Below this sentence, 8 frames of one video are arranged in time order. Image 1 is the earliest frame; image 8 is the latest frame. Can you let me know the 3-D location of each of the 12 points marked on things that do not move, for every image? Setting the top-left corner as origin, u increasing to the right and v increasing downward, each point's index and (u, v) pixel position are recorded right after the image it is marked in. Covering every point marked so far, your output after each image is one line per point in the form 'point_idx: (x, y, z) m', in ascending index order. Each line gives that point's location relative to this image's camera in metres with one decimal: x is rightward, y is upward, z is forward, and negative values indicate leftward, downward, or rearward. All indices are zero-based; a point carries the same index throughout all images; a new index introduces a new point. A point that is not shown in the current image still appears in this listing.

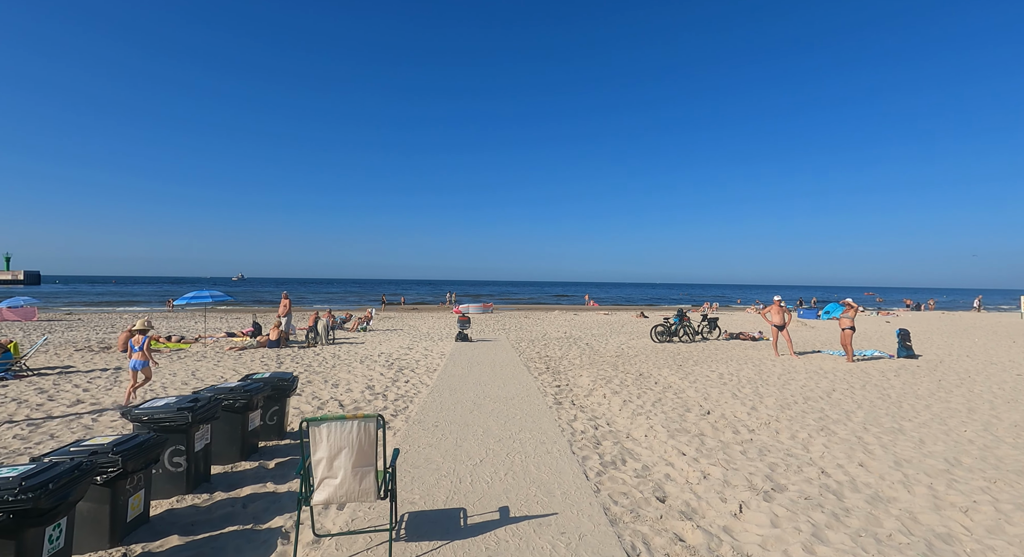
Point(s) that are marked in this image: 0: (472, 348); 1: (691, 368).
0: (-1.2, -2.0, +14.0) m
1: (+4.1, -2.1, +11.0) m
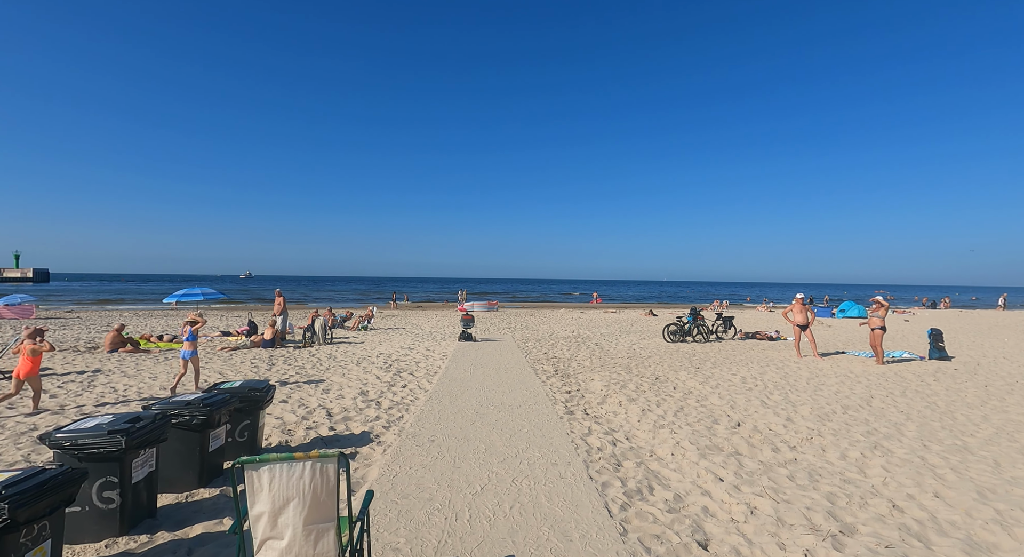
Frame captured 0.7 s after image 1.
0: (-1.0, -1.9, +13.3) m
1: (+4.2, -2.0, +10.2) m
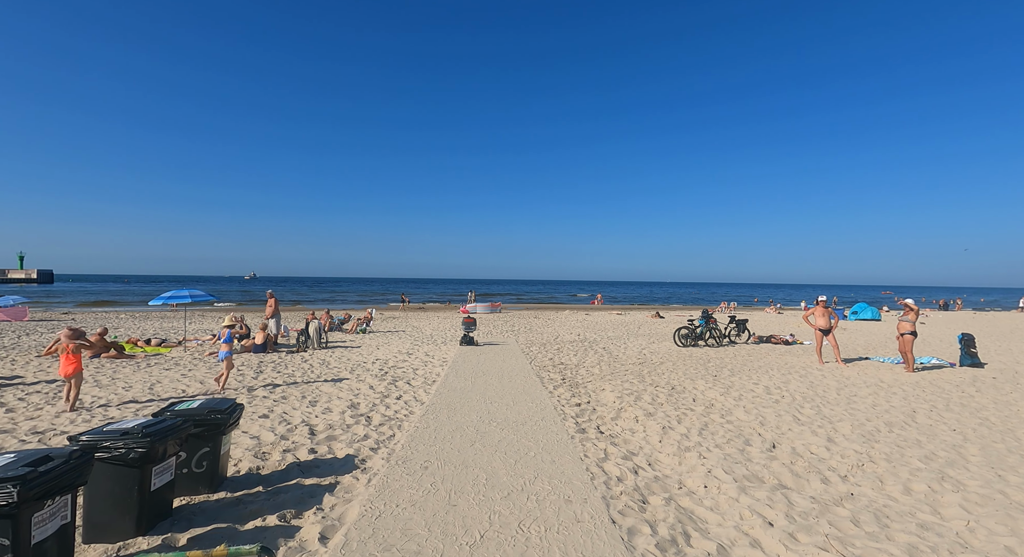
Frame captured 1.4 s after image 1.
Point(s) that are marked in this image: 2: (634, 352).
0: (-0.9, -2.0, +12.7) m
1: (+4.3, -2.0, +9.5) m
2: (+3.5, -2.1, +13.8) m
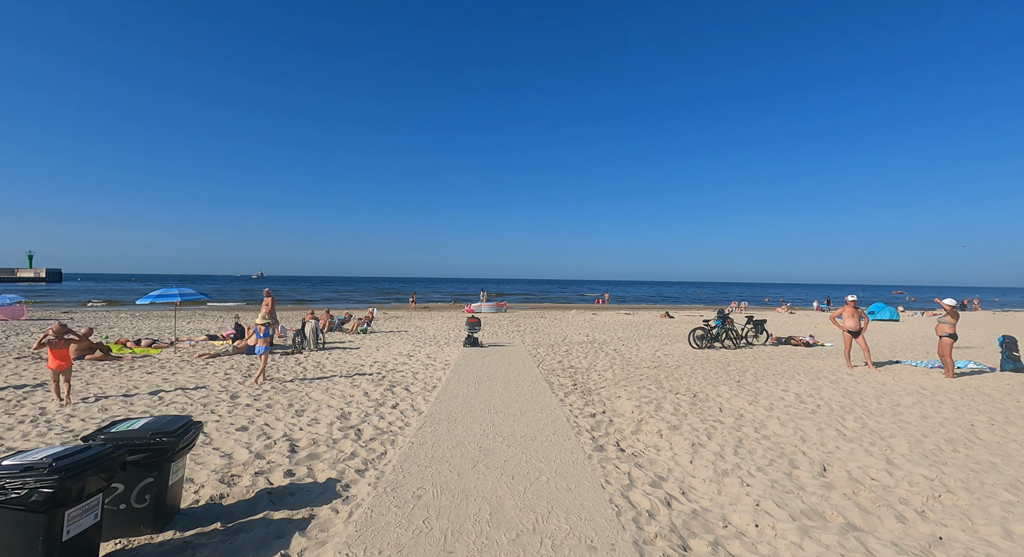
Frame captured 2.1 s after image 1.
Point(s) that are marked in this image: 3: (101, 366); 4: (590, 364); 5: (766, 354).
0: (-0.8, -1.9, +12.0) m
1: (+4.4, -2.0, +8.7) m
2: (+3.7, -2.1, +13.0) m
3: (-8.4, -1.8, +9.8) m
4: (+1.8, -2.0, +11.2) m
5: (+7.0, -2.1, +13.1) m
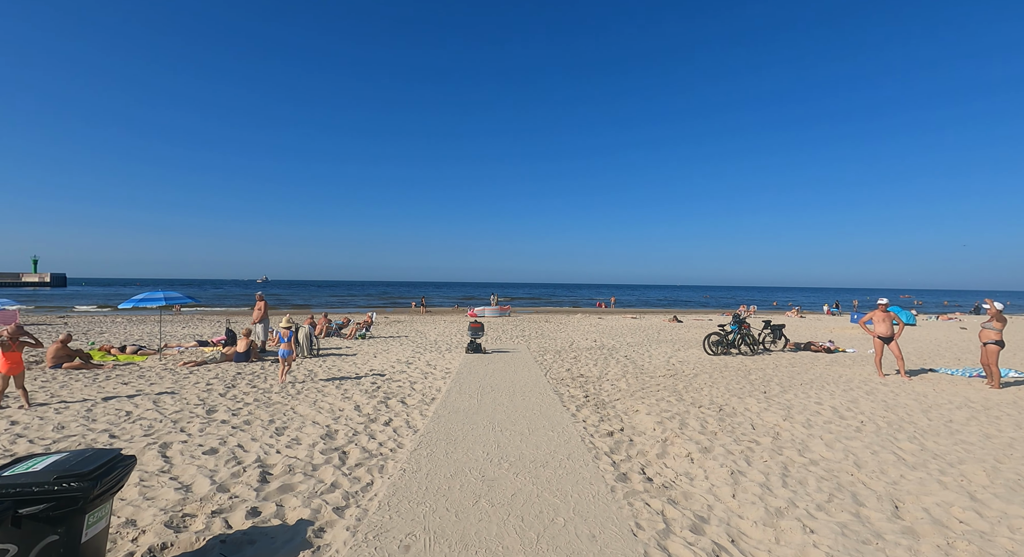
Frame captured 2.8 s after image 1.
0: (-0.6, -2.0, +11.2) m
1: (+4.5, -2.0, +8.0) m
2: (+3.8, -2.1, +12.2) m
3: (-8.3, -1.8, +9.1) m
4: (+2.0, -2.1, +10.4) m
5: (+7.1, -2.1, +12.4) m
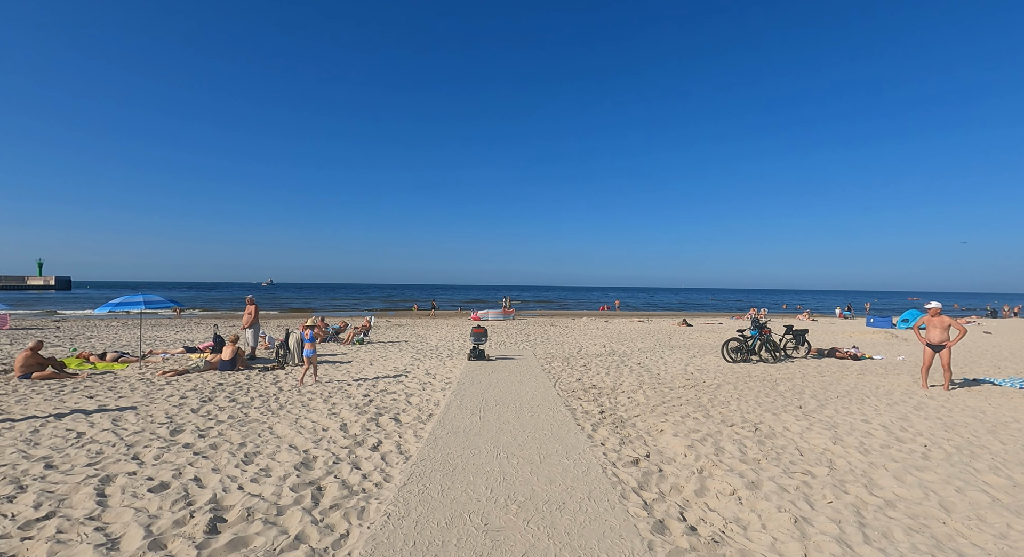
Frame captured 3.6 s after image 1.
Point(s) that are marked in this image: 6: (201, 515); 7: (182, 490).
0: (-0.5, -2.0, +10.4) m
1: (+4.6, -2.0, +7.1) m
2: (+4.0, -2.2, +11.4) m
3: (-8.2, -1.9, +8.3) m
4: (+2.1, -2.1, +9.6) m
5: (+7.2, -2.2, +11.5) m
6: (-2.3, -1.8, +3.6) m
7: (-2.8, -1.8, +4.1) m
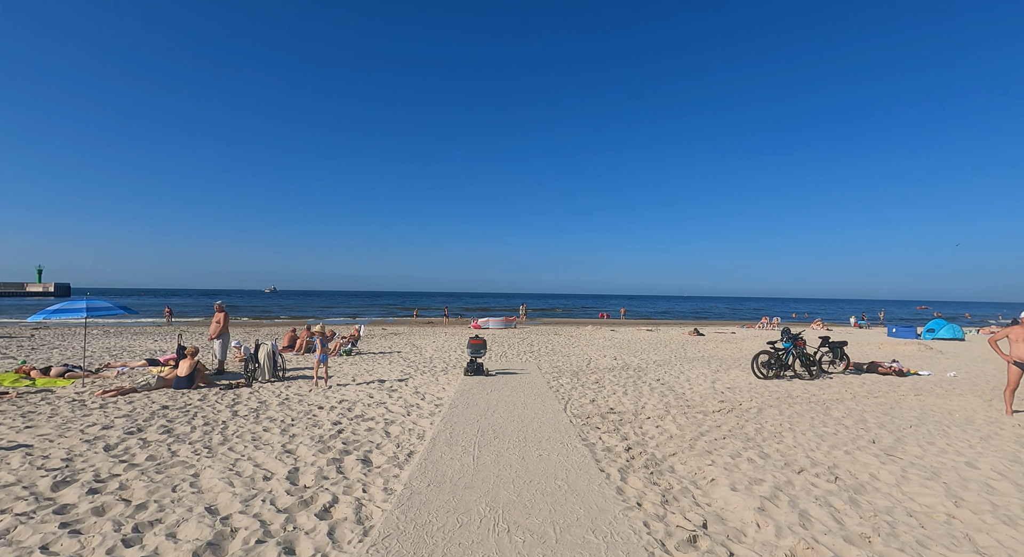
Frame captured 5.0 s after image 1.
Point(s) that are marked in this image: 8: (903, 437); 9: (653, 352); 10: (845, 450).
0: (-0.5, -2.1, +8.9) m
1: (+4.7, -2.1, +5.6) m
2: (+4.0, -2.3, +9.9) m
3: (-8.1, -1.9, +6.8) m
4: (+2.1, -2.1, +8.0) m
5: (+7.3, -2.3, +9.9) m
6: (-2.3, -1.7, +2.1) m
7: (-2.8, -1.8, +2.6) m
8: (+5.2, -2.1, +6.4) m
9: (+4.9, -2.6, +16.7) m
10: (+4.0, -2.1, +5.8) m
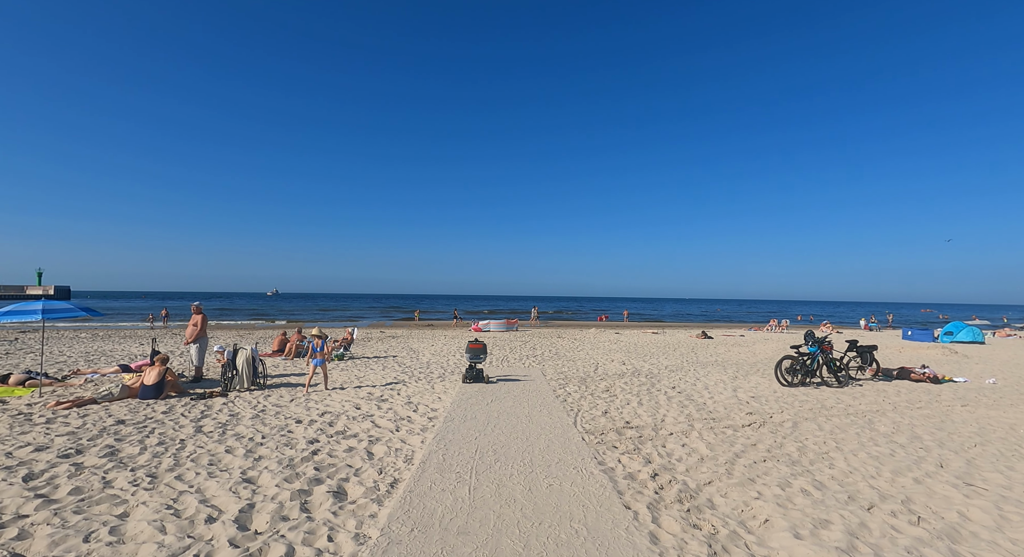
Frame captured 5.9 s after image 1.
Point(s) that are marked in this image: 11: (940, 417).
0: (-0.4, -2.1, +8.0) m
1: (+4.7, -2.0, +4.6) m
2: (+4.1, -2.2, +8.9) m
3: (-8.1, -1.9, +5.9) m
4: (+2.2, -2.1, +7.1) m
5: (+7.3, -2.3, +9.0) m
6: (-2.3, -1.7, +1.2) m
7: (-2.7, -1.7, +1.7) m
8: (+5.2, -2.0, +5.4) m
9: (+5.0, -2.6, +15.8) m
10: (+4.1, -2.0, +4.9) m
11: (+6.9, -2.2, +7.7) m
